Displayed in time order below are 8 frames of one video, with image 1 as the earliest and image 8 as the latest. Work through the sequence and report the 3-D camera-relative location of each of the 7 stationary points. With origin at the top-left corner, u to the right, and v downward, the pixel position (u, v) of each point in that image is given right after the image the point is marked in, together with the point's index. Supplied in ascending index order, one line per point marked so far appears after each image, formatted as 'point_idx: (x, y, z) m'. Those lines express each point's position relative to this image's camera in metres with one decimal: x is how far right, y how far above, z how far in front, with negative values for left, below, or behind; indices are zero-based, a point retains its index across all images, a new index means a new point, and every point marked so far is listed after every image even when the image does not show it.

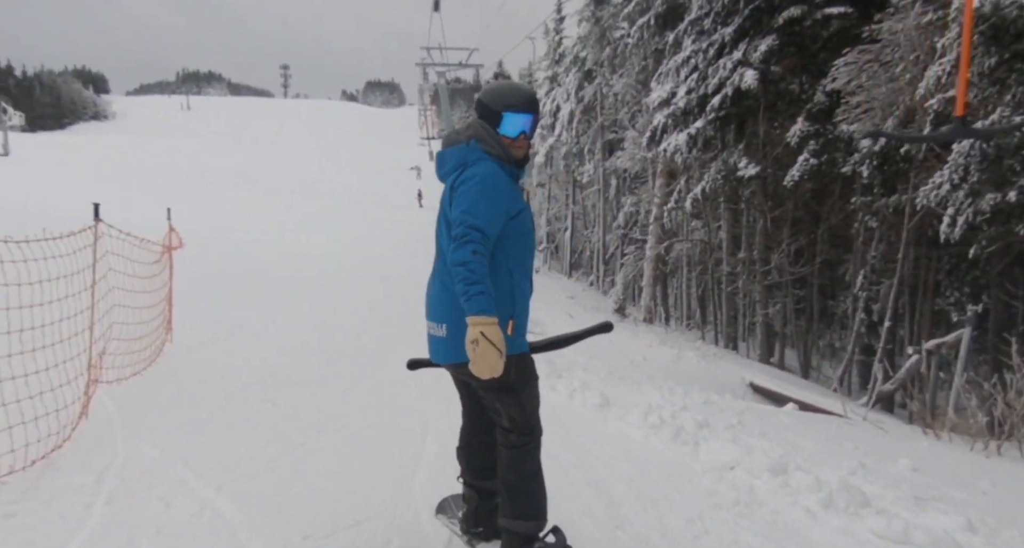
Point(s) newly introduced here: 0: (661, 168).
0: (+3.2, +2.2, +14.4) m
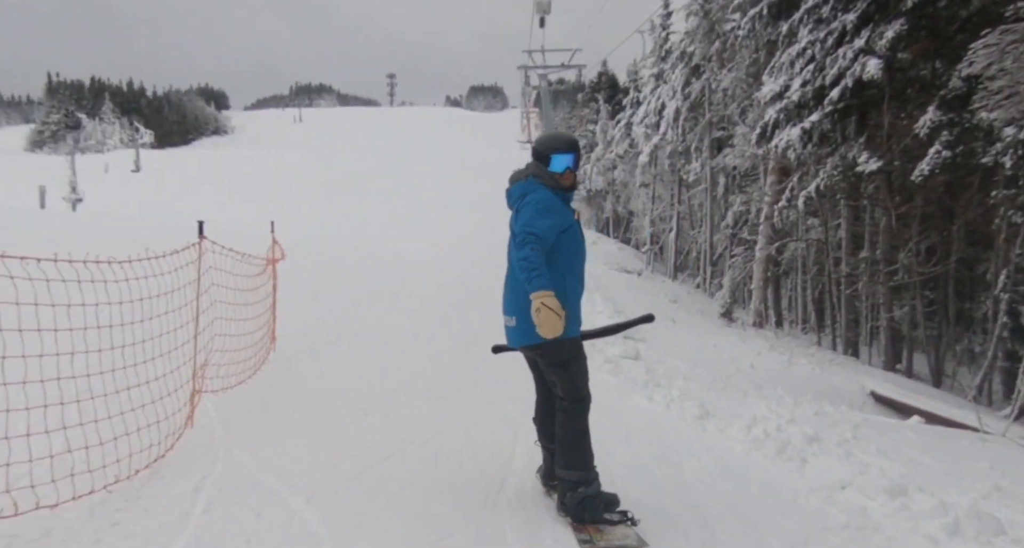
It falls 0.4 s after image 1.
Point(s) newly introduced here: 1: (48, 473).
0: (+5.3, +2.2, +13.6) m
1: (-2.3, -1.0, +3.3) m
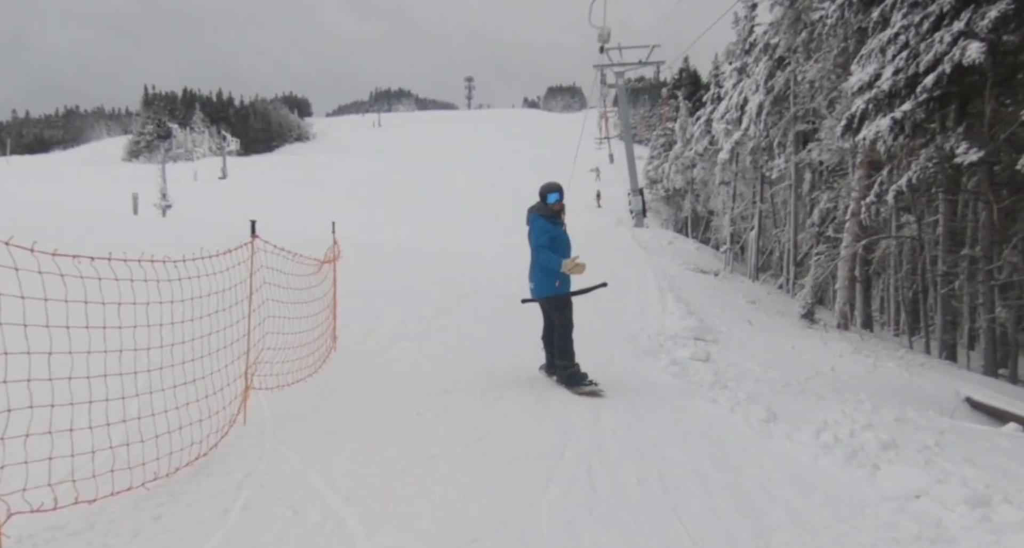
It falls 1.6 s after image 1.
0: (+6.6, +2.2, +12.8) m
1: (-2.1, -1.0, +3.4) m
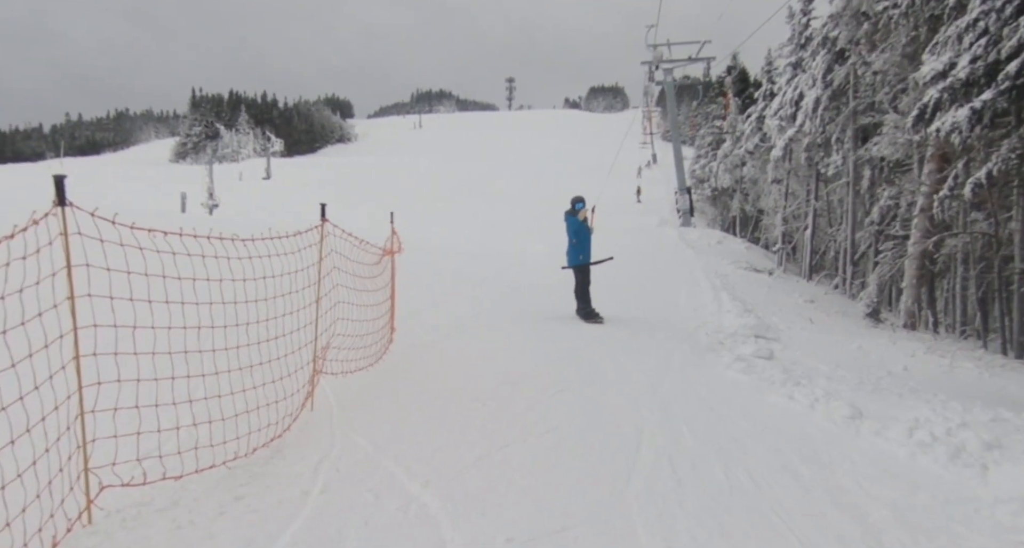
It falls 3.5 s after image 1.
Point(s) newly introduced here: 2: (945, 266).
0: (+7.6, +2.2, +12.2) m
1: (-1.7, -0.9, +3.4) m
2: (+10.4, +0.2, +16.2) m
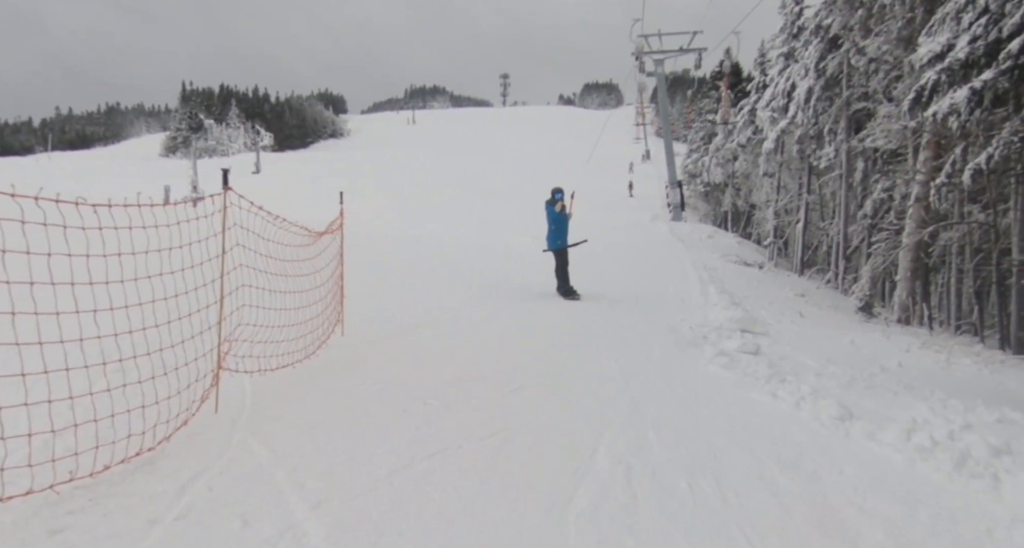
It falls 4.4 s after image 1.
0: (+7.2, +2.4, +11.7) m
1: (-2.0, -0.7, +2.8) m
2: (+9.9, +0.3, +15.7) m
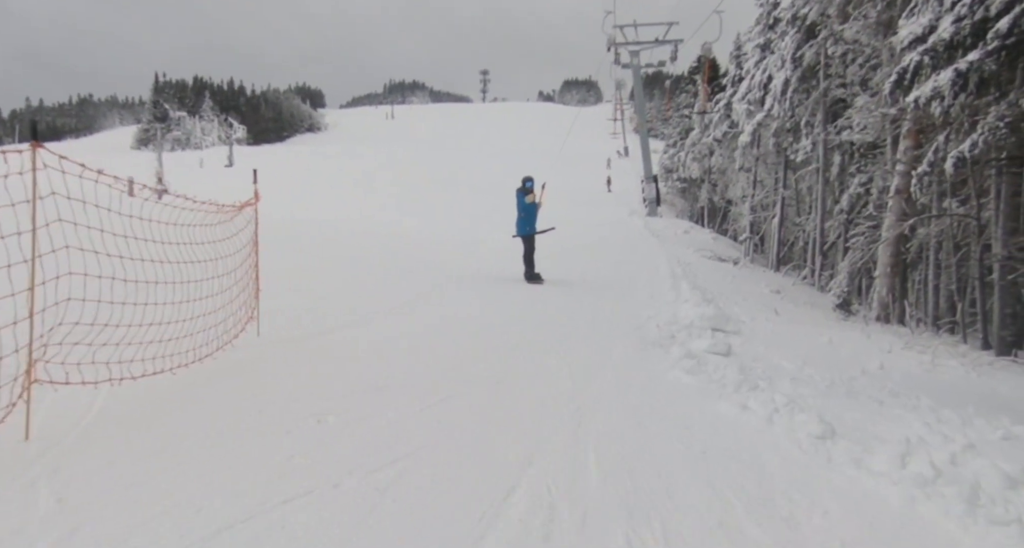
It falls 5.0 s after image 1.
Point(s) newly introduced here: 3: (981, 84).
0: (+6.5, +2.4, +11.1) m
1: (-2.4, -0.7, +2.0) m
2: (+9.1, +0.4, +15.2) m
3: (+6.2, +2.5, +9.0) m
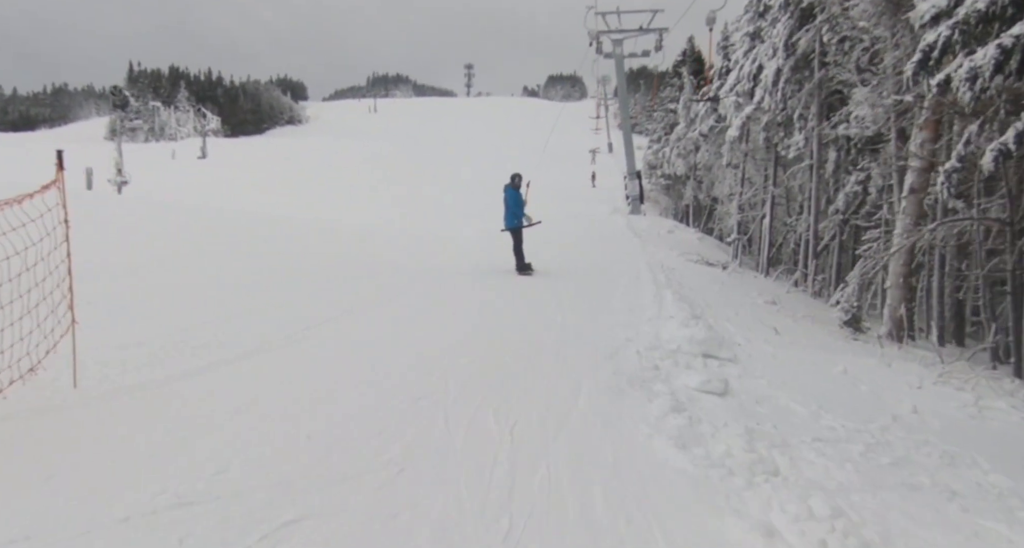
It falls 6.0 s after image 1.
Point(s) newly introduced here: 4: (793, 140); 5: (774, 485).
0: (+5.9, +2.2, +9.7) m
1: (-2.8, -0.9, +0.3) m
2: (+8.4, +0.2, +13.8) m
3: (+5.7, +2.3, +7.5) m
4: (+8.1, +3.9, +19.5) m
5: (+1.3, -1.0, +3.4) m
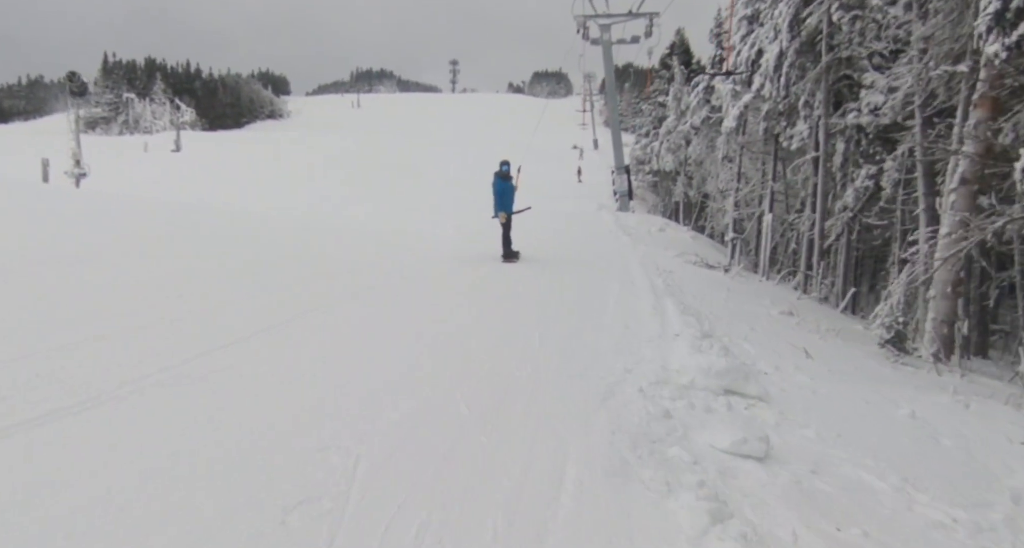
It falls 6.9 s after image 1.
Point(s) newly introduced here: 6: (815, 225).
0: (+5.6, +2.2, +7.9) m
1: (-3.0, -1.0, -1.6) m
2: (+8.0, +0.1, +12.2) m
3: (+5.4, +2.2, +5.8) m
4: (+7.5, +3.8, +17.9) m
5: (+1.1, -1.1, +1.6) m
6: (+8.2, +1.3, +18.4) m
